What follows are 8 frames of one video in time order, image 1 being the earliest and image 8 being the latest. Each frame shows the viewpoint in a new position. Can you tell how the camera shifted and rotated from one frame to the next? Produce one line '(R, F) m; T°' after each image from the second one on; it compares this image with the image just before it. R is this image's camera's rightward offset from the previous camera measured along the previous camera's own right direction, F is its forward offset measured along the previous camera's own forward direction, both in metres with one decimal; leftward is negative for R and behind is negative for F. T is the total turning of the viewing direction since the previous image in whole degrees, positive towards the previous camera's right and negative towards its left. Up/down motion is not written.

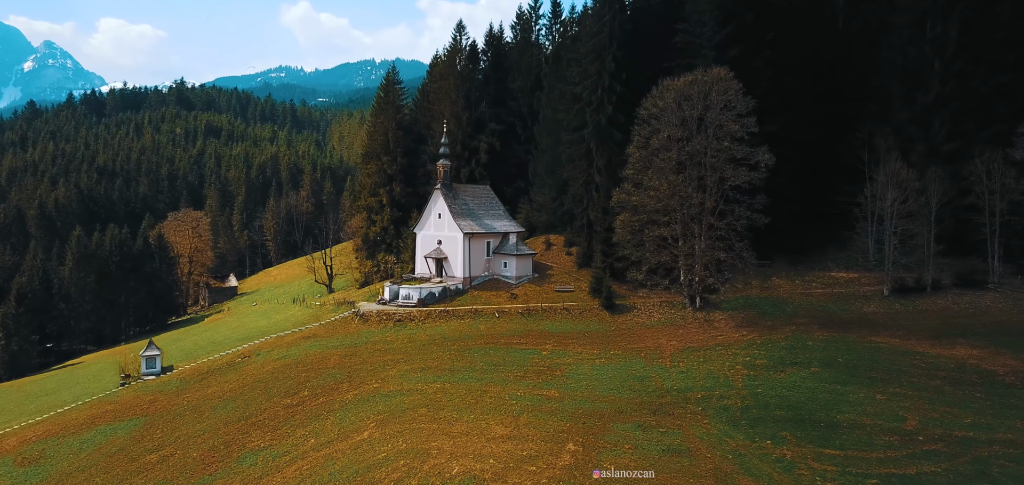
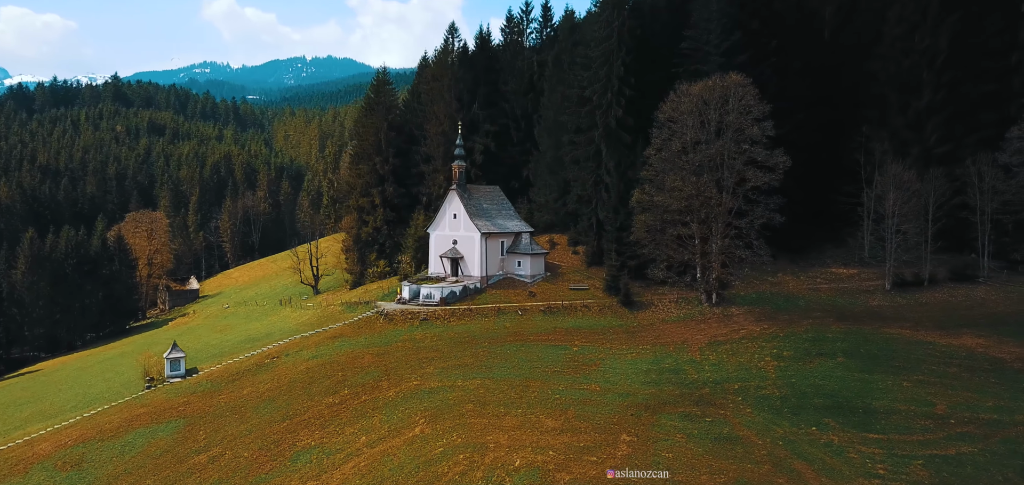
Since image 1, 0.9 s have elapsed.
(-4.1, -0.6) m; +4°
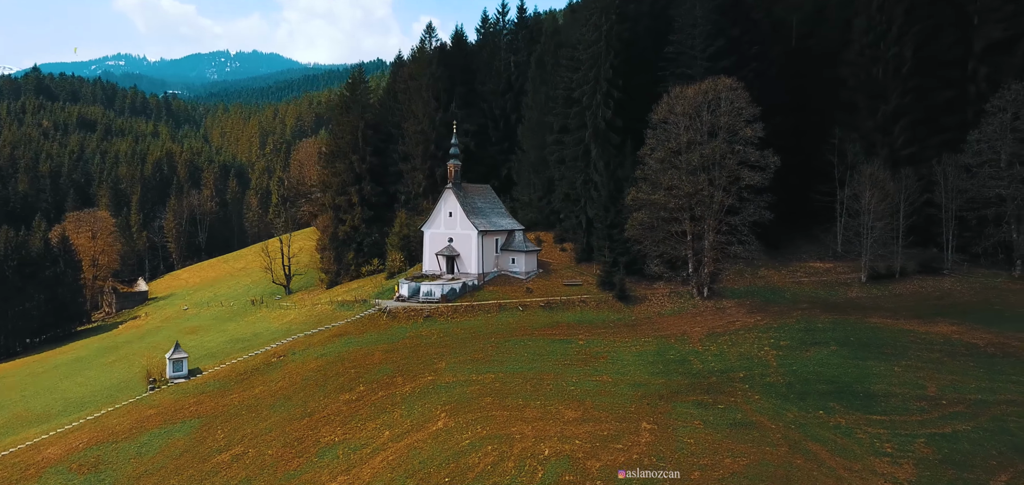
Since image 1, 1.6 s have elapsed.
(-3.2, -0.6) m; +5°
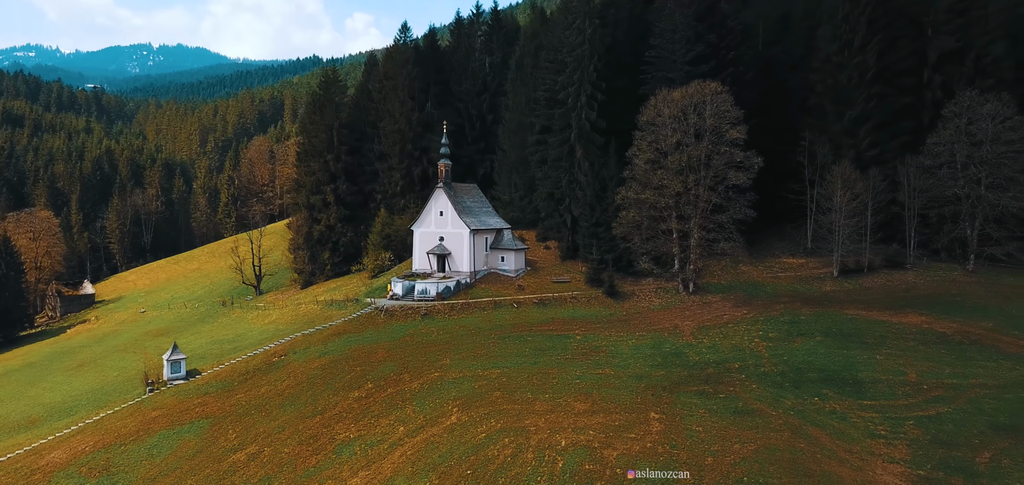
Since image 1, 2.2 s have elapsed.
(-2.8, -0.7) m; +4°
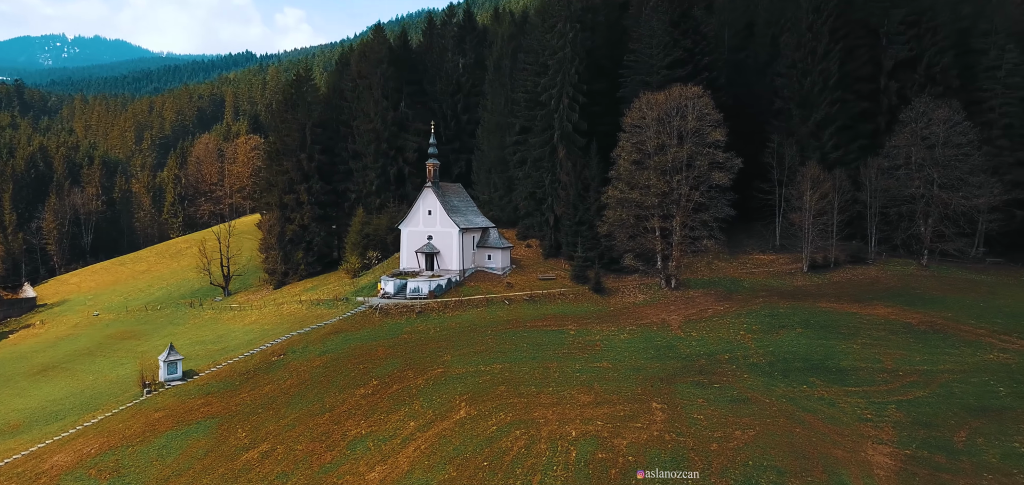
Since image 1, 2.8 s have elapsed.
(-2.7, -0.7) m; +4°
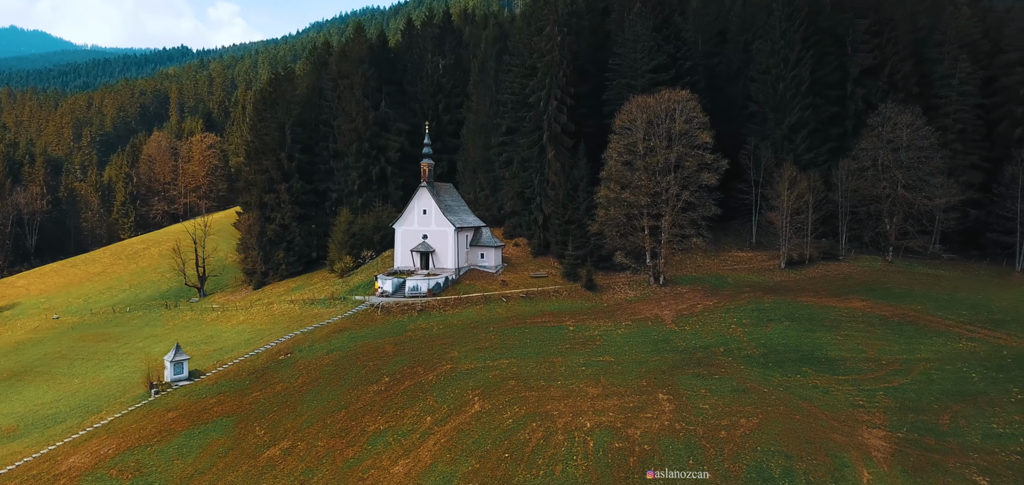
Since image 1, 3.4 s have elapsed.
(-2.7, -0.8) m; +4°
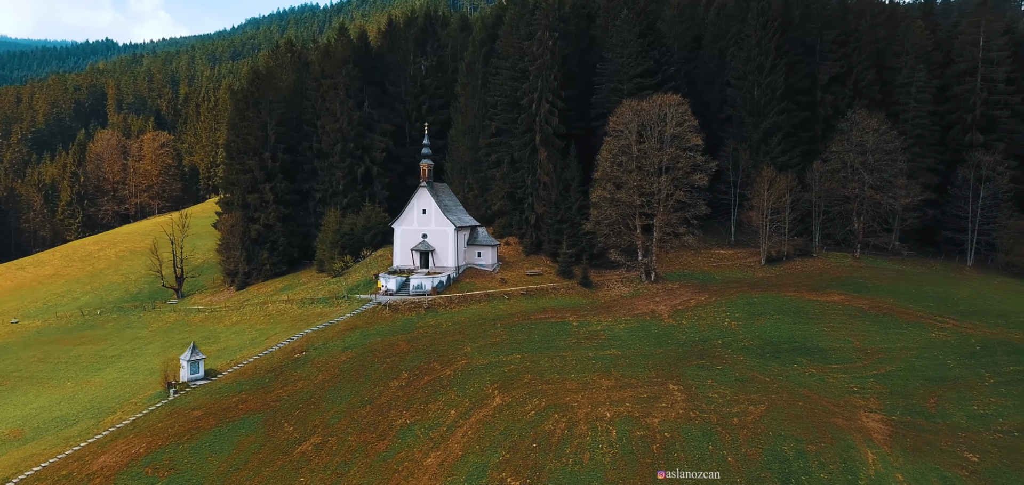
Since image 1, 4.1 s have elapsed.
(-3.2, -1.0) m; +4°
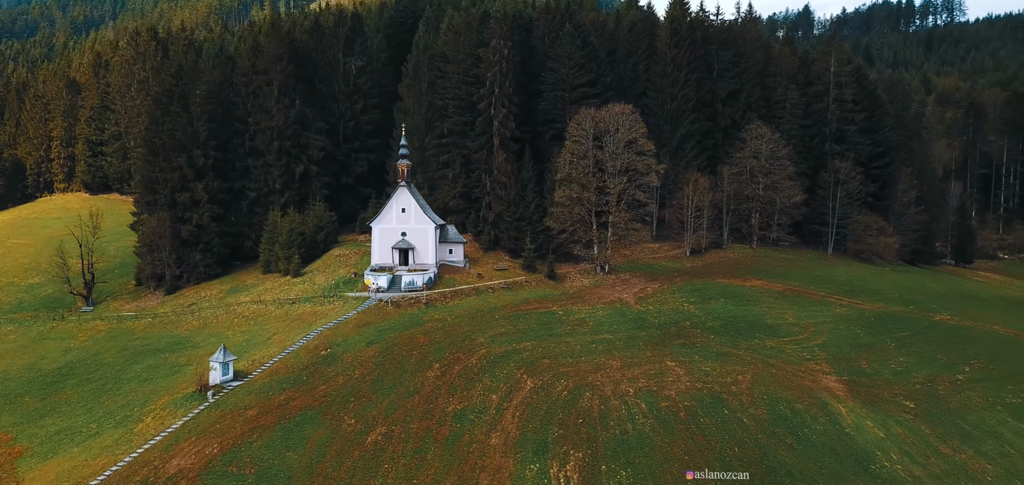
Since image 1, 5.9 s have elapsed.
(-9.5, -1.8) m; +13°
